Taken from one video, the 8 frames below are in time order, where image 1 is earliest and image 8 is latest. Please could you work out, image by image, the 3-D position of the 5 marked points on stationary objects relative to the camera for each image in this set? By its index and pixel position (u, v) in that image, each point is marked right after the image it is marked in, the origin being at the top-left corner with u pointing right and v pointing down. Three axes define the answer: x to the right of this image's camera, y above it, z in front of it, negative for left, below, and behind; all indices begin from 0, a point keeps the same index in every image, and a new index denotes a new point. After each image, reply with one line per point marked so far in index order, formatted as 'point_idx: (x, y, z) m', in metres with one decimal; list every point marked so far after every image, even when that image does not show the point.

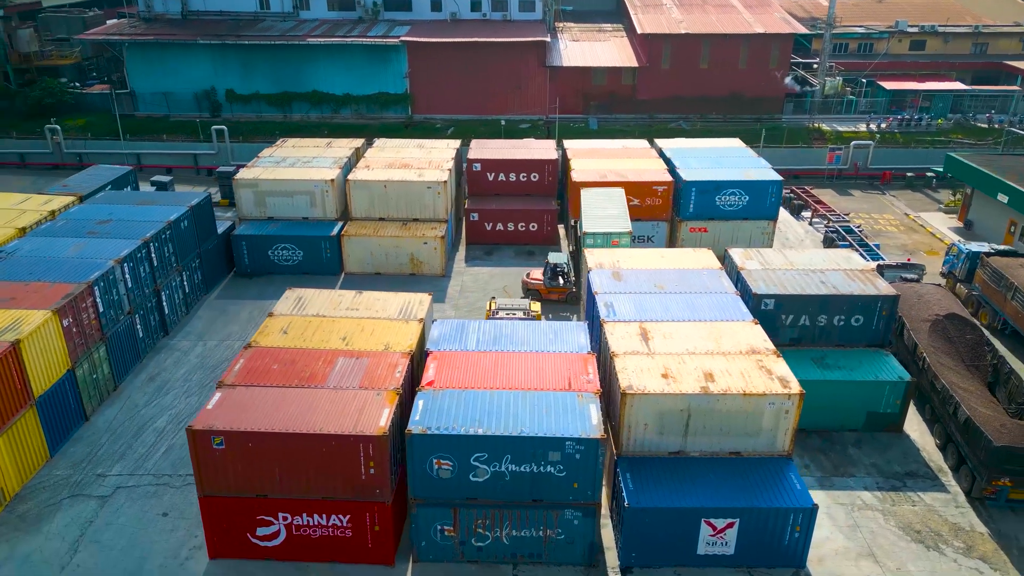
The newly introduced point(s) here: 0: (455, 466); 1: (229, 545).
0: (-1.4, -4.3, +18.3) m
1: (-7.2, -6.6, +19.4) m
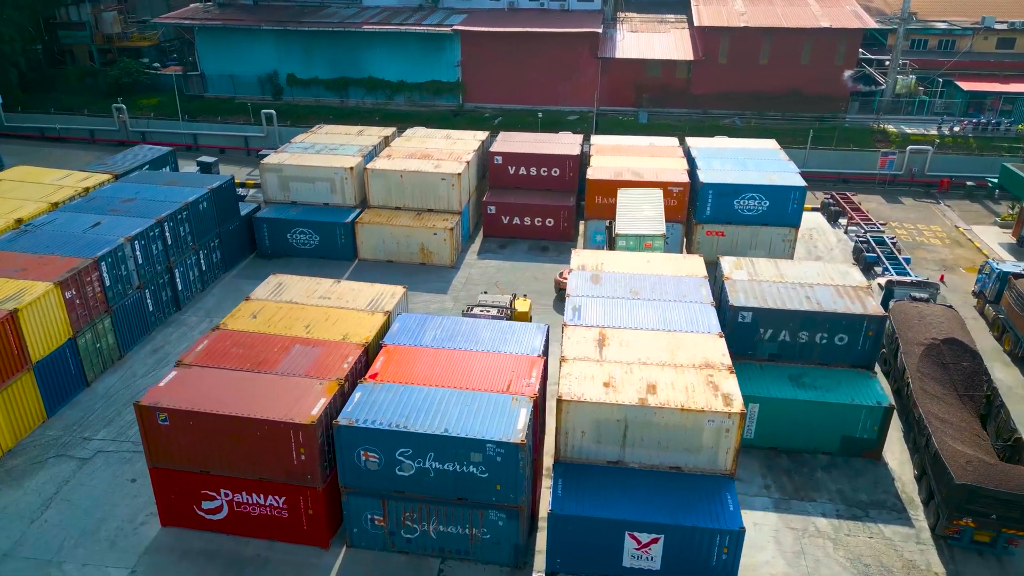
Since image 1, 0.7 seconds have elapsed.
0: (-3.2, -4.2, +18.8) m
1: (-9.0, -6.2, +20.6) m
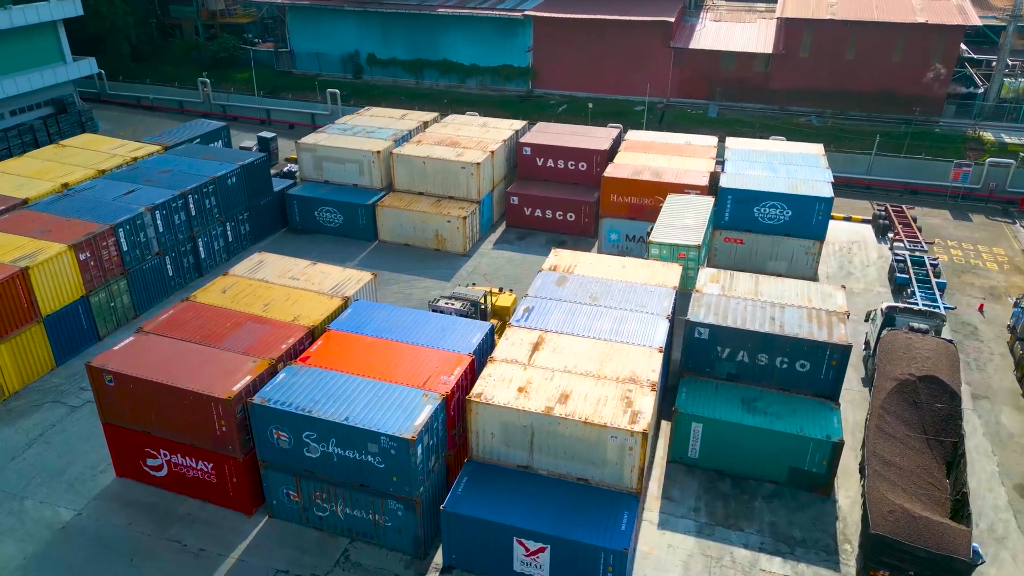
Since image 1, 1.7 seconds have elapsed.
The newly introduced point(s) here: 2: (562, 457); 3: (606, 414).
0: (-5.8, -3.9, +19.8) m
1: (-11.4, -5.3, +22.5) m
2: (+1.3, -4.4, +19.8) m
3: (+2.4, -3.2, +19.3) m
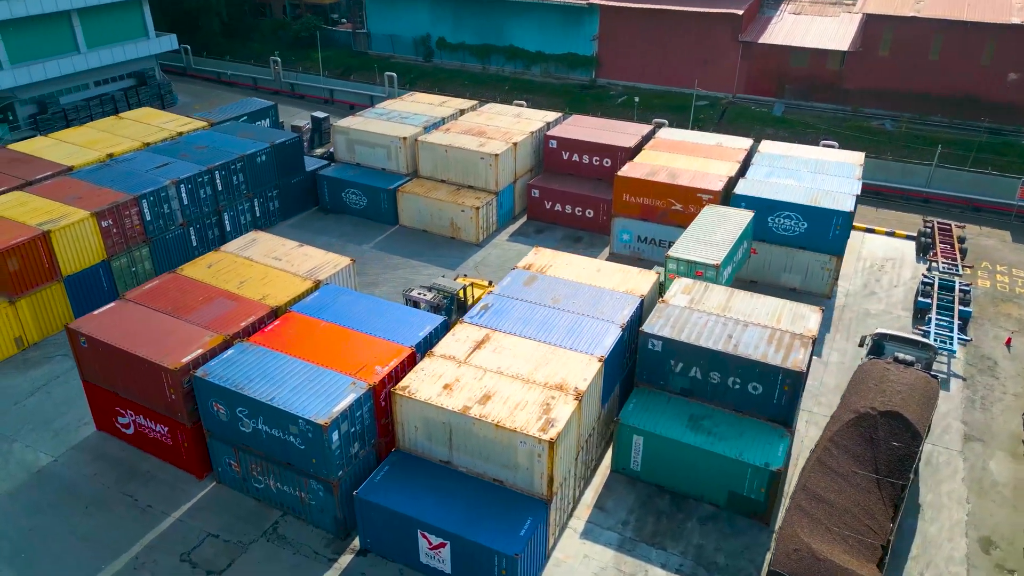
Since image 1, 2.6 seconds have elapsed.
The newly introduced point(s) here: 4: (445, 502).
0: (-7.9, -3.4, +20.9) m
1: (-13.1, -4.4, +24.4) m
2: (-0.9, -4.5, +20.0) m
3: (+0.2, -3.3, +19.4) m
4: (-1.8, -5.6, +19.7) m
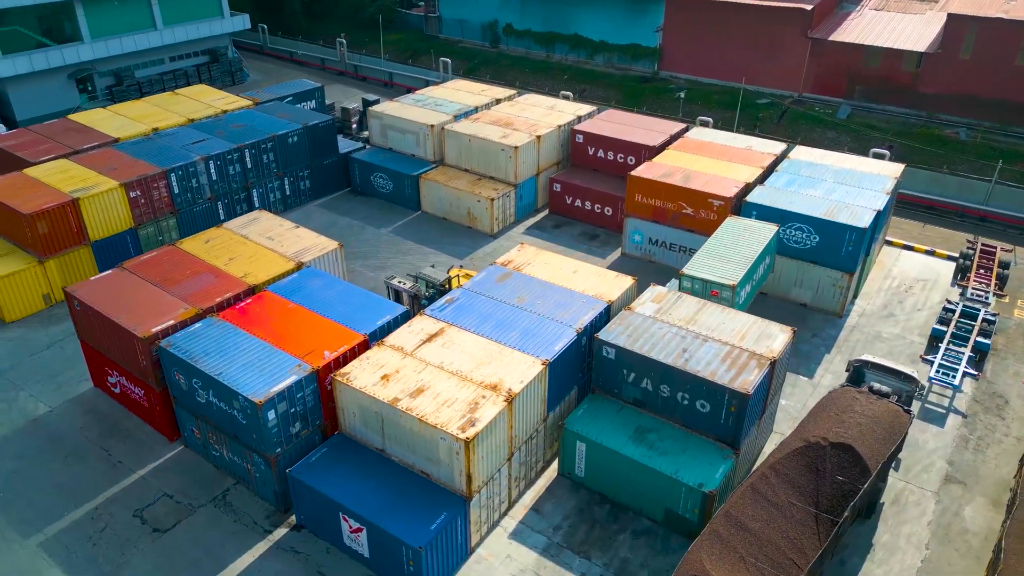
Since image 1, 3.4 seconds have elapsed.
0: (-9.6, -2.8, +22.2) m
1: (-14.4, -3.2, +26.4) m
2: (-2.8, -4.3, +20.5) m
3: (-1.8, -3.3, +19.6) m
4: (-3.8, -5.4, +20.3) m
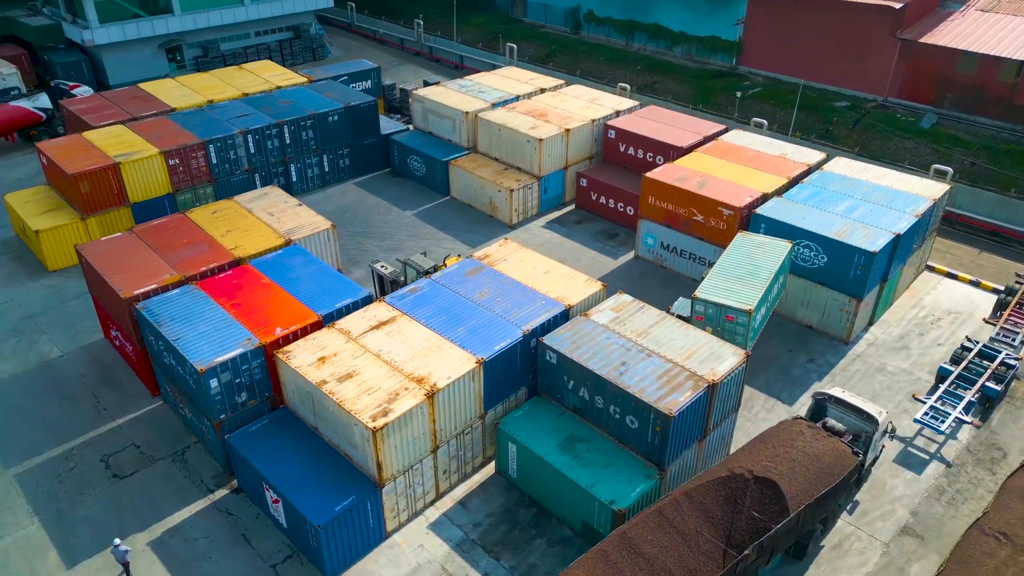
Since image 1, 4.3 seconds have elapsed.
0: (-11.3, -1.7, +23.9) m
1: (-15.4, -1.7, +28.8) m
2: (-5.0, -4.0, +21.2) m
3: (-4.0, -3.0, +20.2) m
4: (-6.1, -4.9, +21.3) m
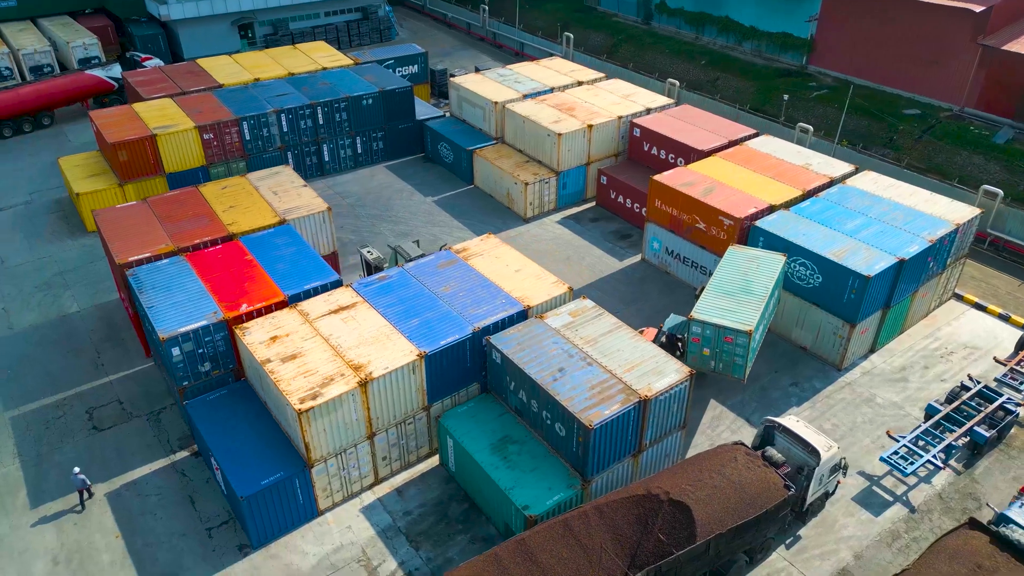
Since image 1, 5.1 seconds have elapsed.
0: (-12.6, -0.7, +25.6) m
1: (-16.0, -0.3, +30.9) m
2: (-6.9, -3.5, +22.2) m
3: (-6.0, -2.6, +21.0) m
4: (-8.1, -4.3, +22.3) m
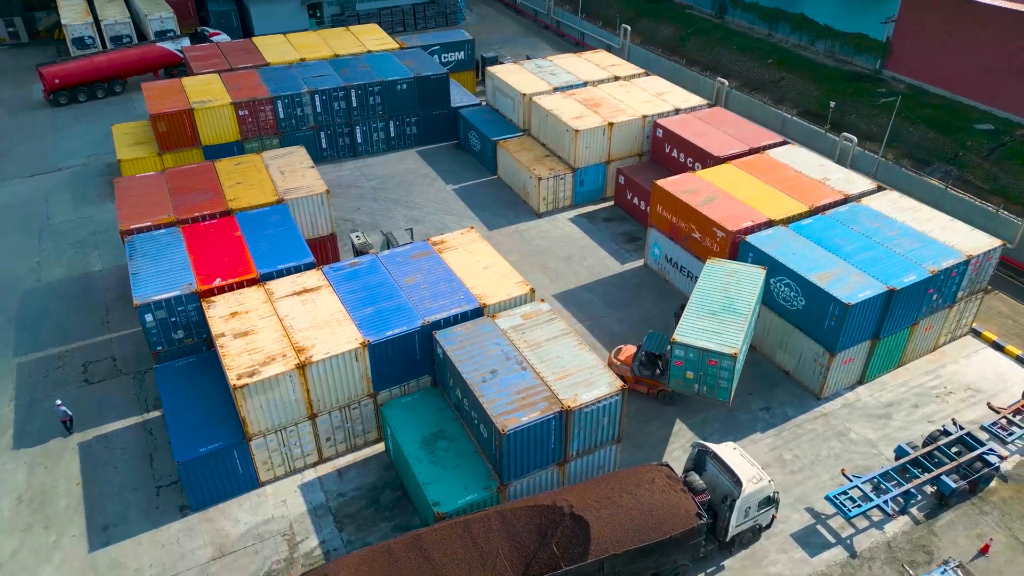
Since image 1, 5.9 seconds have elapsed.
0: (-13.6, +0.5, +27.3) m
1: (-16.4, +1.3, +33.0) m
2: (-8.7, -2.8, +23.3) m
3: (-7.9, -2.1, +22.0) m
4: (-9.9, -3.5, +23.6) m
